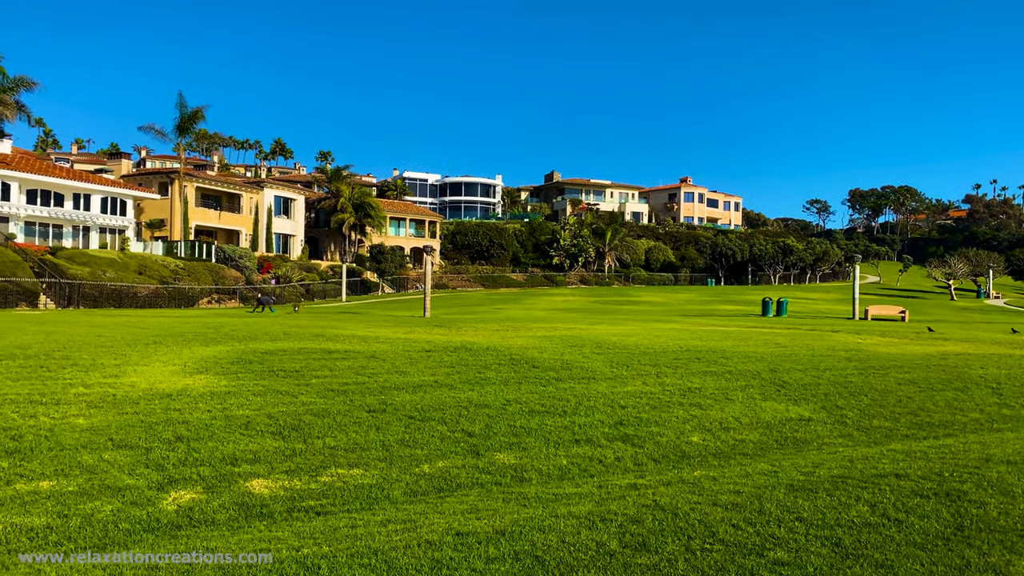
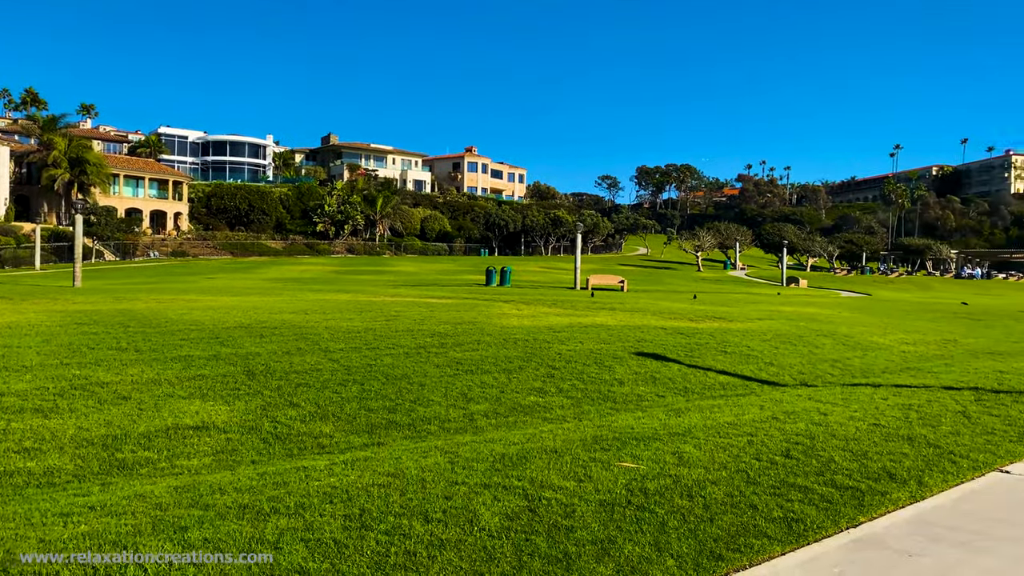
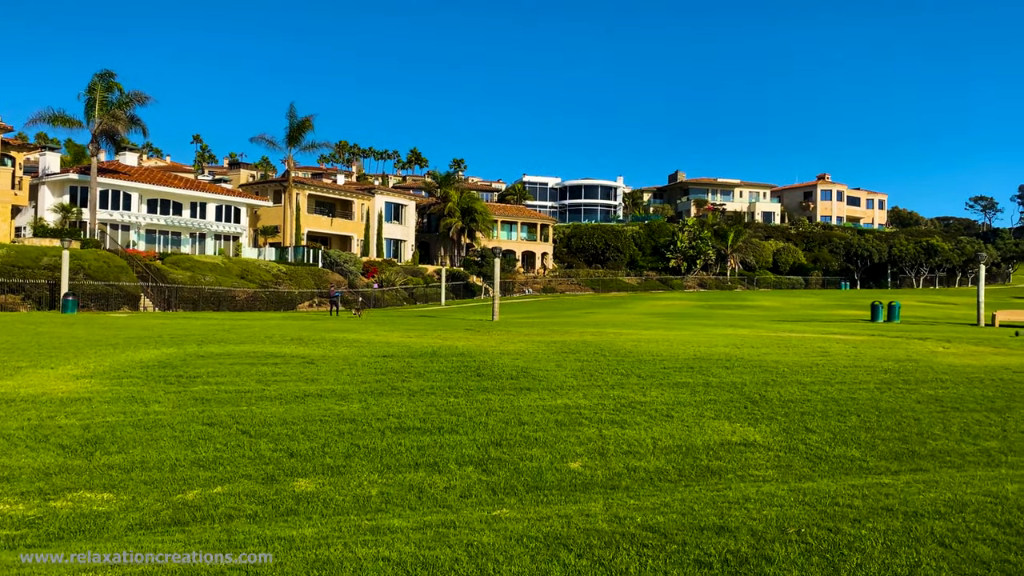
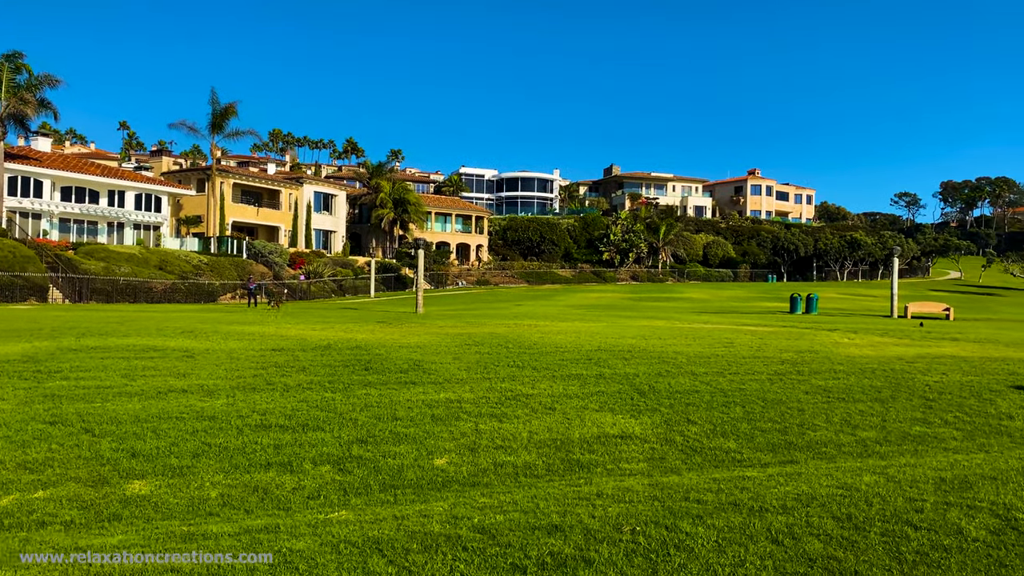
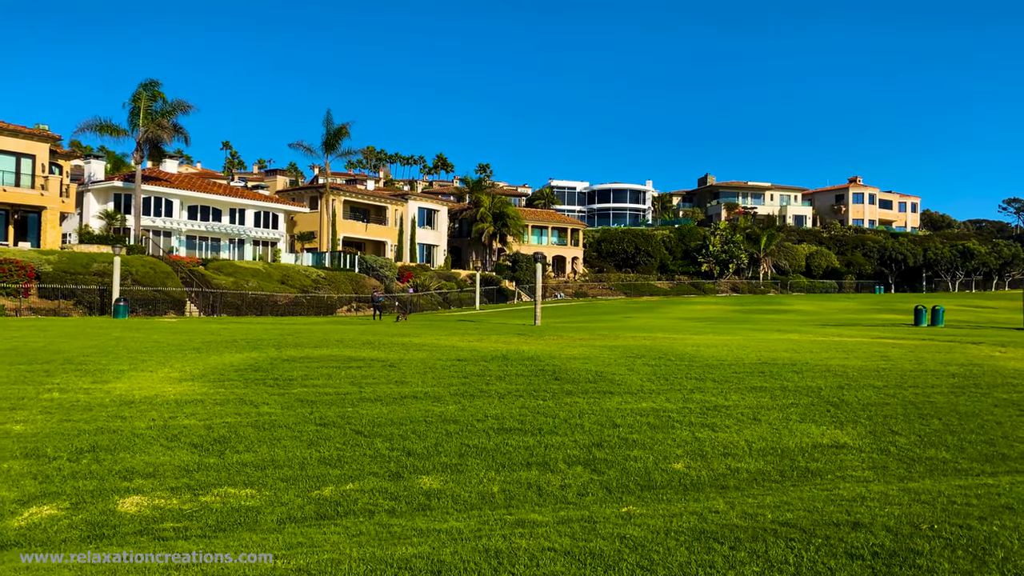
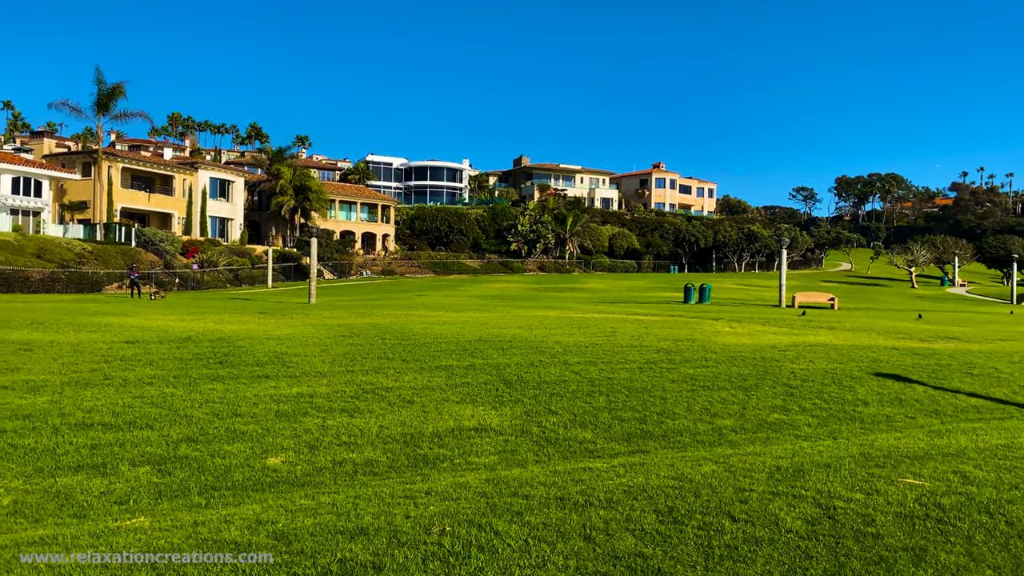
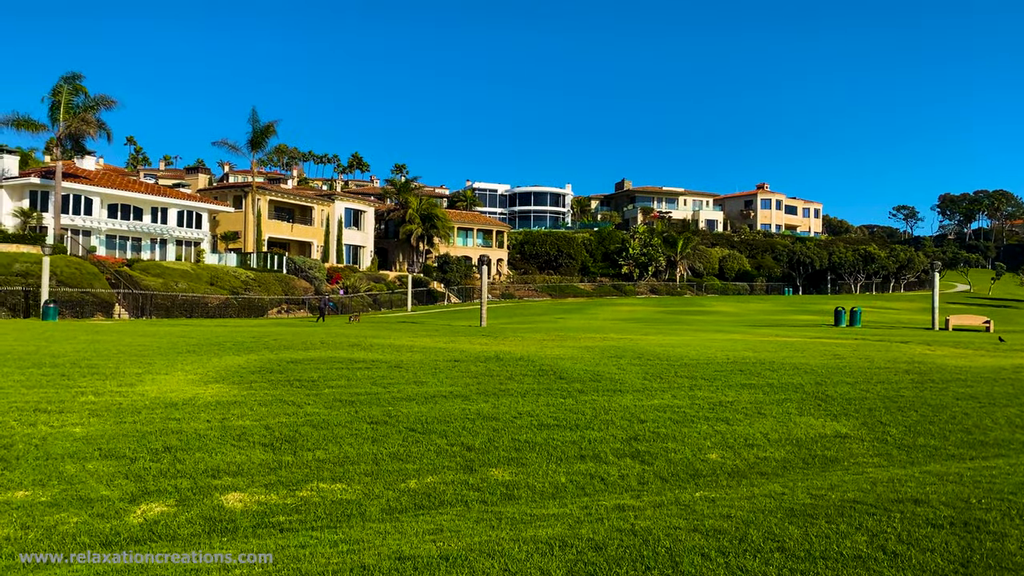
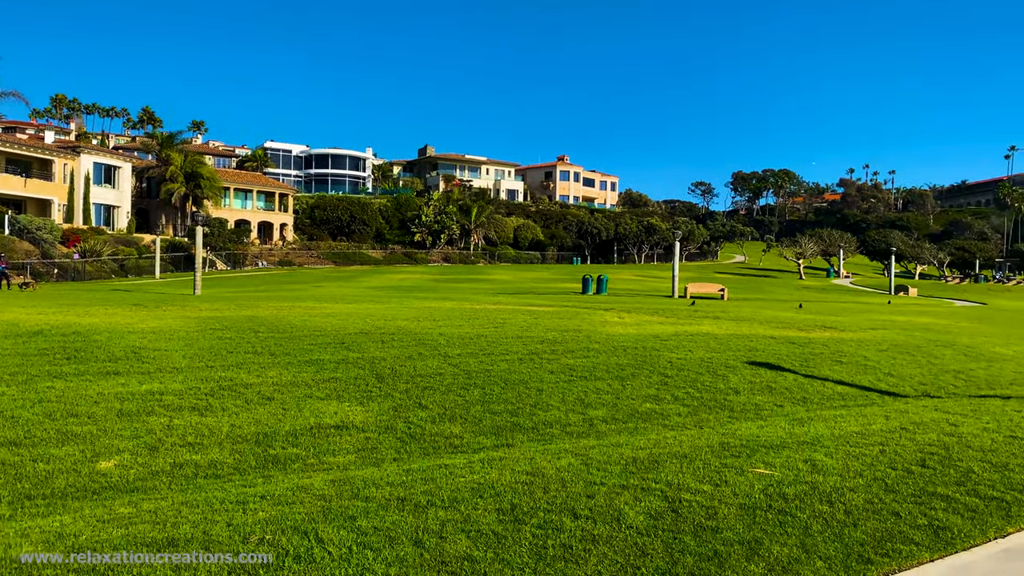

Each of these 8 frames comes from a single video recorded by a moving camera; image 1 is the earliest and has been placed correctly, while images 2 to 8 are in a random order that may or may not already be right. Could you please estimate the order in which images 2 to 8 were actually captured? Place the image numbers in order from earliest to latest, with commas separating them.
7, 5, 3, 4, 6, 8, 2
